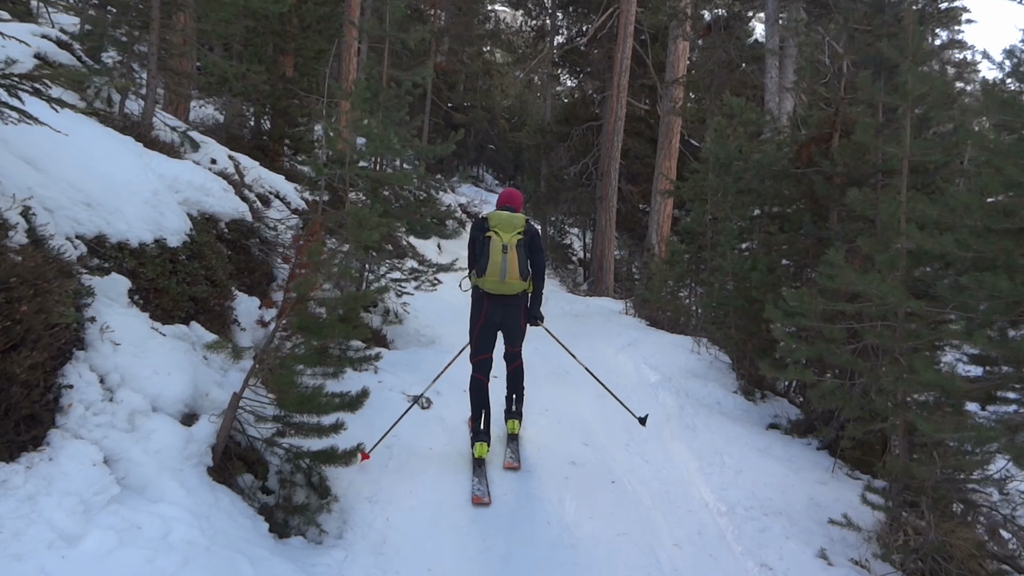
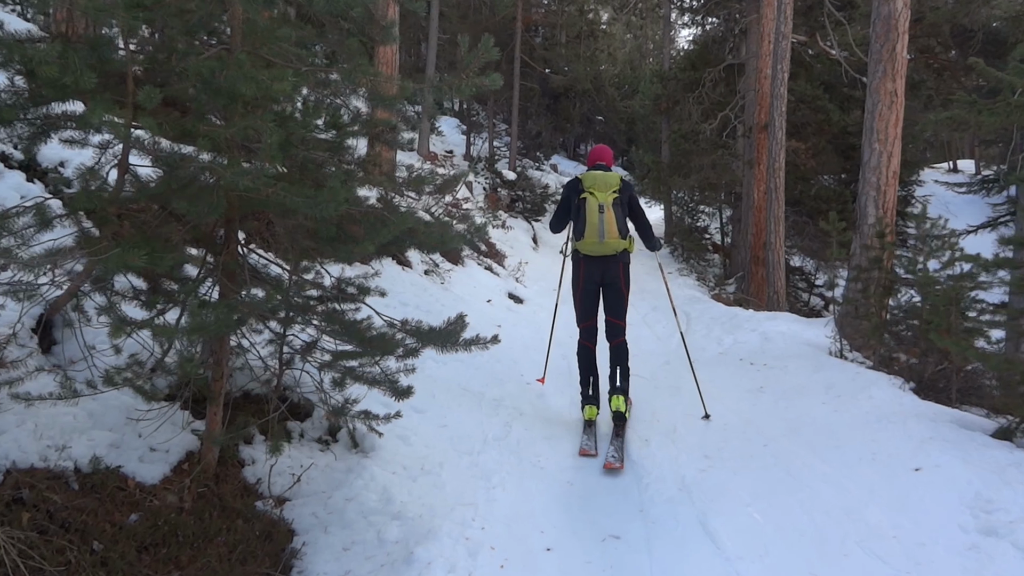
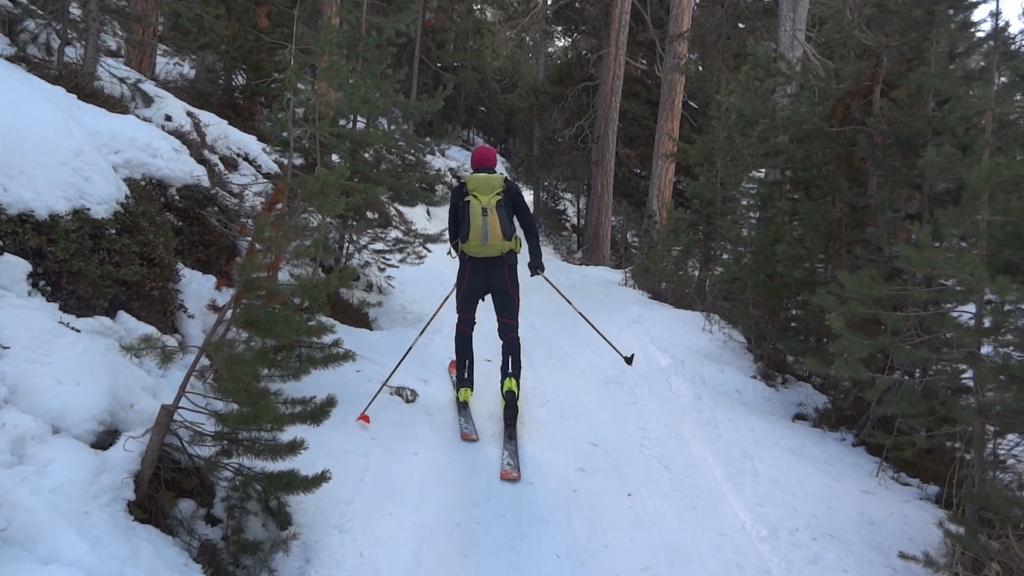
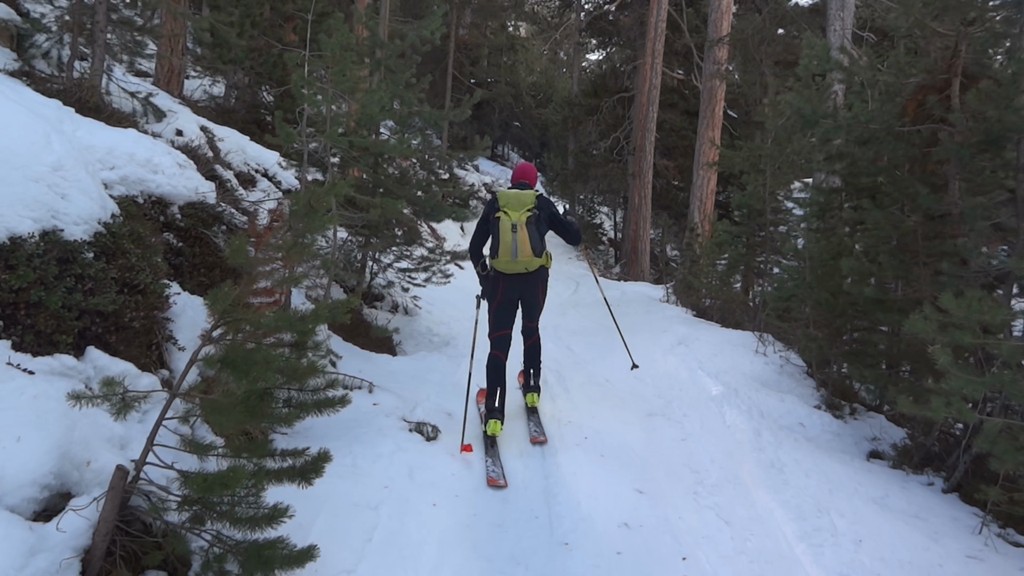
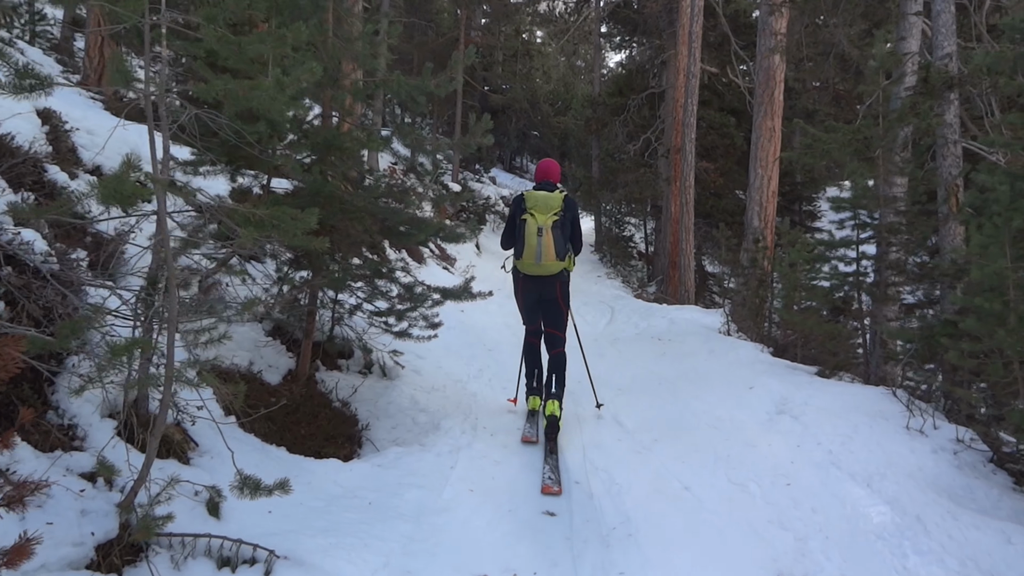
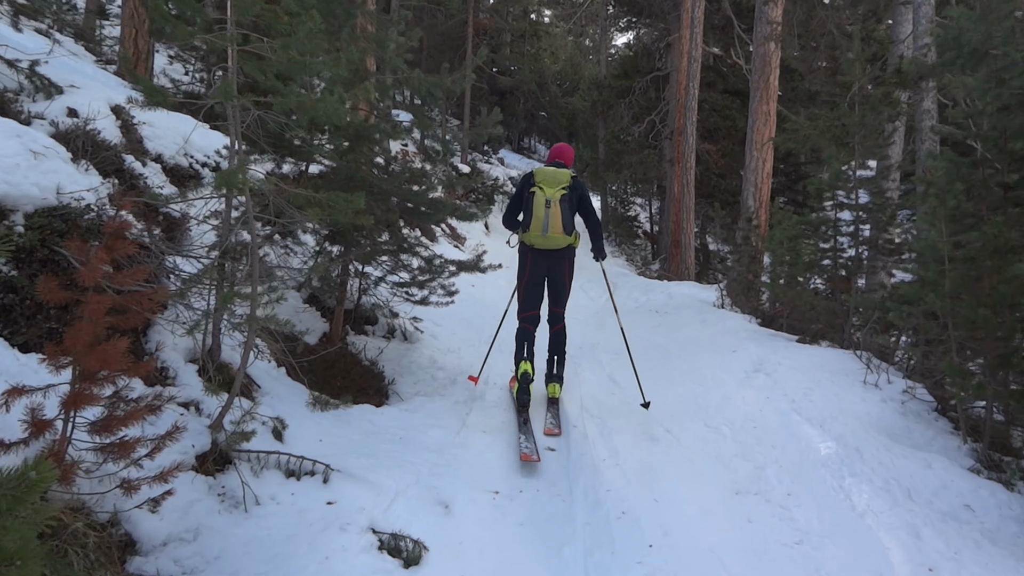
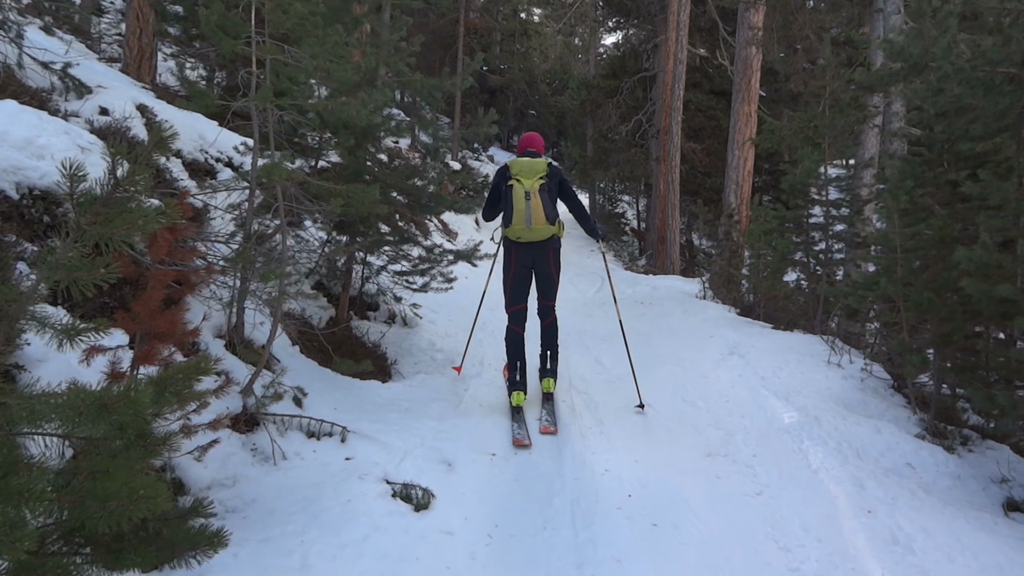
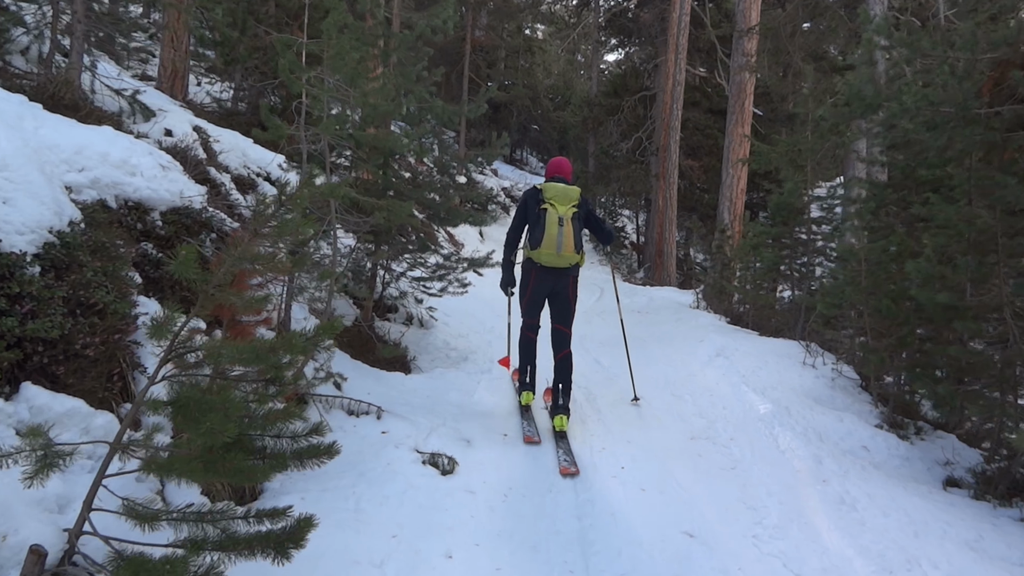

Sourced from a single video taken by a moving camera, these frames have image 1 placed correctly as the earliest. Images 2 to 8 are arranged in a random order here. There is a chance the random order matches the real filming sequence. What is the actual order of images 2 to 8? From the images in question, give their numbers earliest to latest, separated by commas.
3, 4, 8, 7, 6, 5, 2
